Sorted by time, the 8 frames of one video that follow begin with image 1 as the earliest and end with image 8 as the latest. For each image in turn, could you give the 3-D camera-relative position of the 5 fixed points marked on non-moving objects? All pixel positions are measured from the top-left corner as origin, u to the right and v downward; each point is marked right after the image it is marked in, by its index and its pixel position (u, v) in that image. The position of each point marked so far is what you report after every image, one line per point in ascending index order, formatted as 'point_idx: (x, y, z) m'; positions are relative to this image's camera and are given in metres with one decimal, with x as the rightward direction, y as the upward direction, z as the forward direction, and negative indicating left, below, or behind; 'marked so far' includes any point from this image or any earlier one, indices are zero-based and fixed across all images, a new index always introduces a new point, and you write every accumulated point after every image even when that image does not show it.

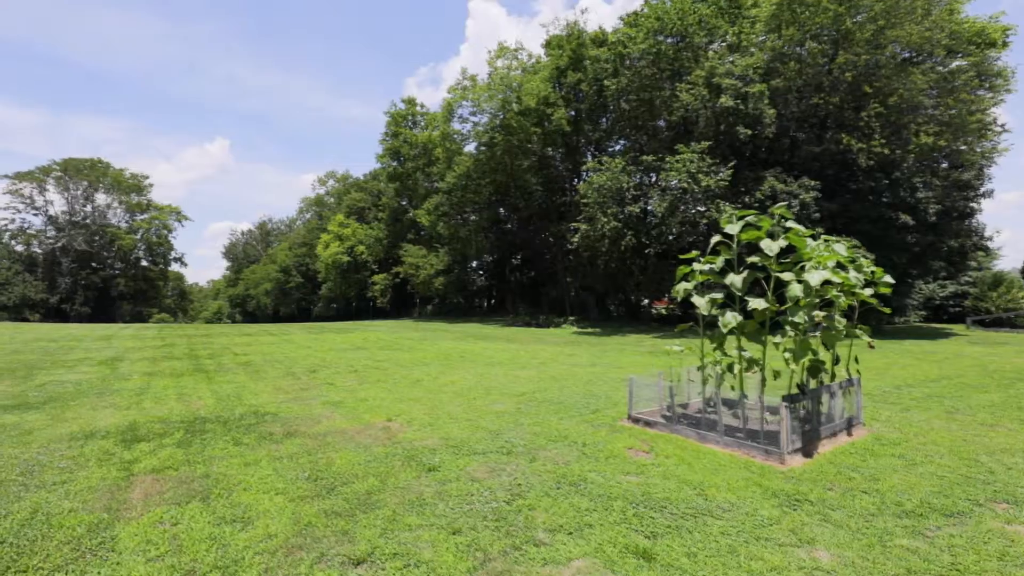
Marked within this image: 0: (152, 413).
0: (-4.5, -1.6, +6.5) m
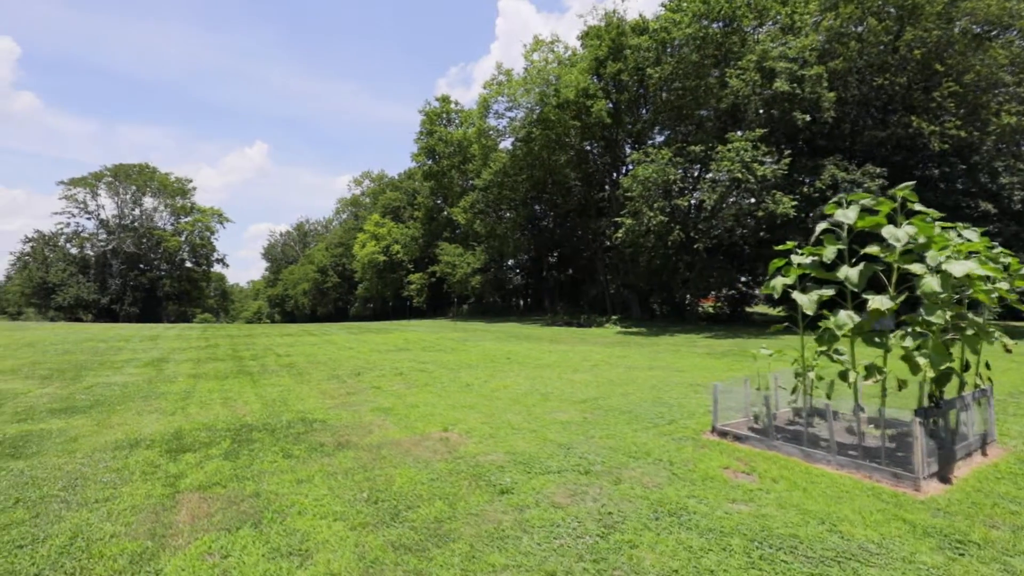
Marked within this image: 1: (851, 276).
0: (-3.8, -1.6, +6.2) m
1: (+2.7, +0.1, +4.1) m
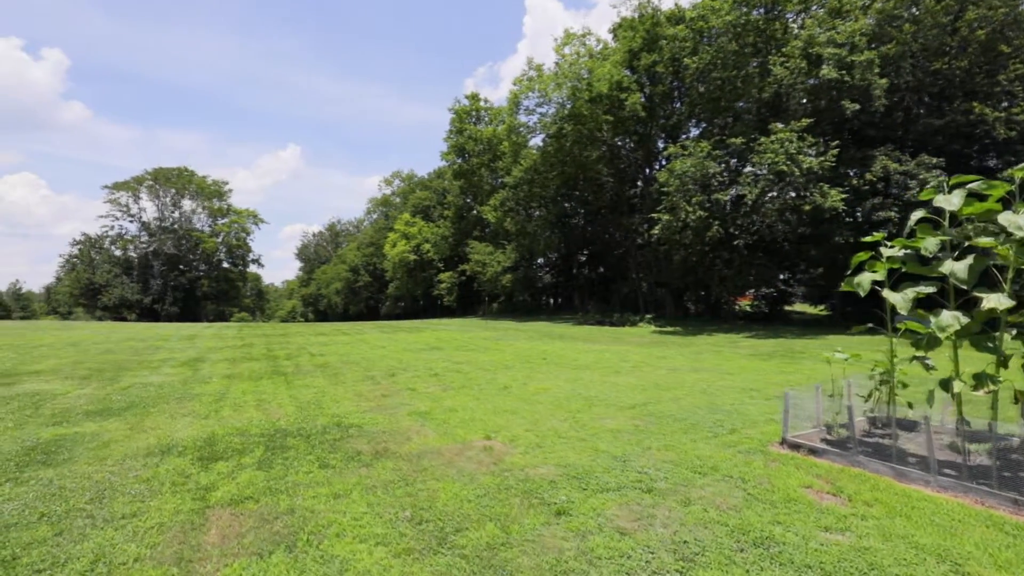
0: (-3.2, -1.6, +6.0) m
1: (+3.1, +0.1, +3.6) m
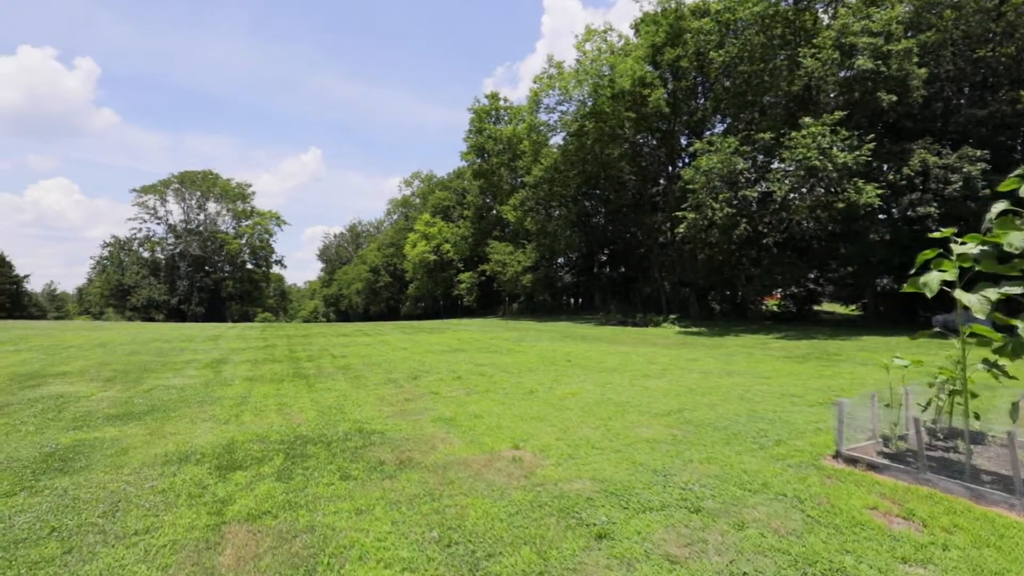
0: (-2.9, -1.6, +5.8) m
1: (+3.3, +0.1, +3.2) m
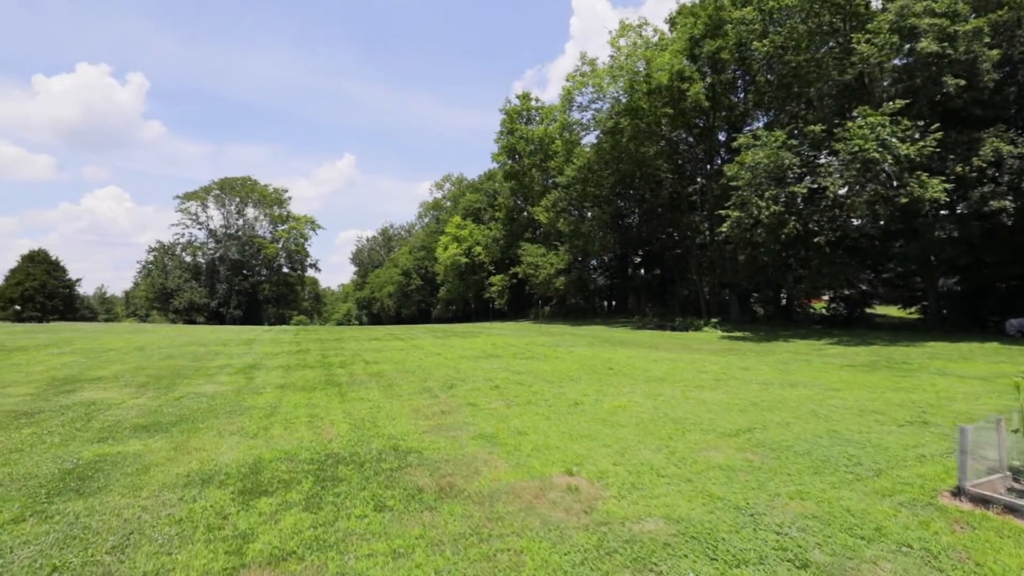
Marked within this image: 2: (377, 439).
0: (-2.4, -1.6, +5.4) m
1: (+3.7, +0.1, +2.4) m
2: (-1.5, -1.6, +5.6) m
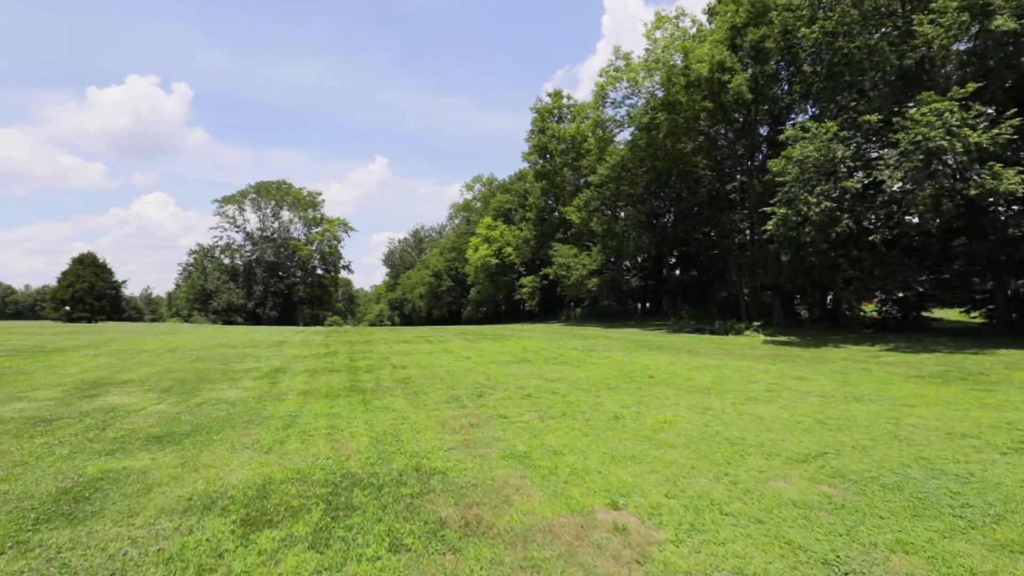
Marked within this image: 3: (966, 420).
0: (-2.1, -1.7, +5.0) m
1: (+3.8, +0.1, +1.6) m
2: (-1.1, -1.7, +5.1) m
3: (+5.5, -1.6, +6.2) m
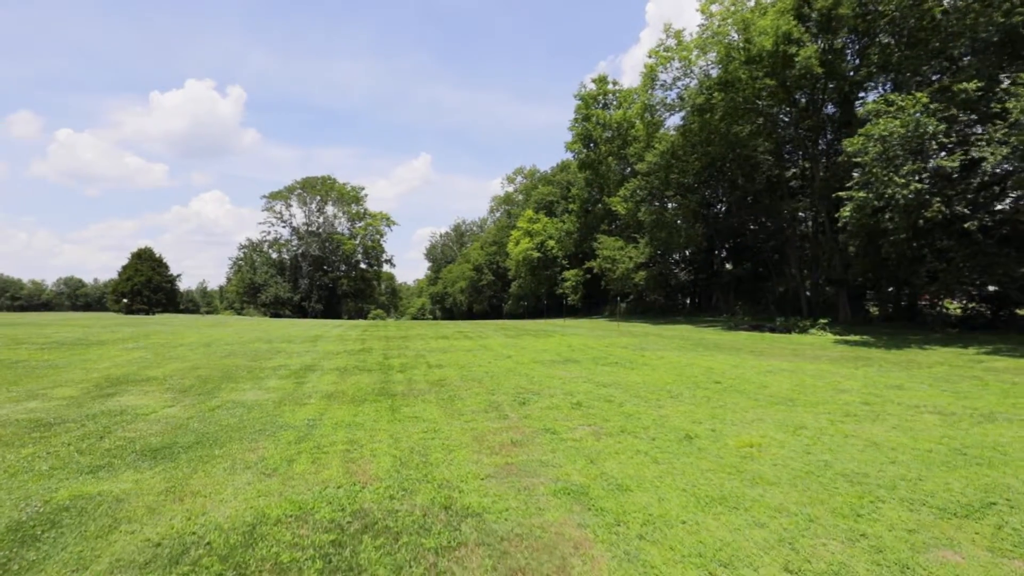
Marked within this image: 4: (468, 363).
0: (-1.7, -1.6, +4.0) m
1: (+3.9, +0.1, +0.3) m
2: (-0.7, -1.6, +4.2) m
3: (+5.9, -1.5, +4.7) m
4: (-0.9, -1.6, +11.2) m
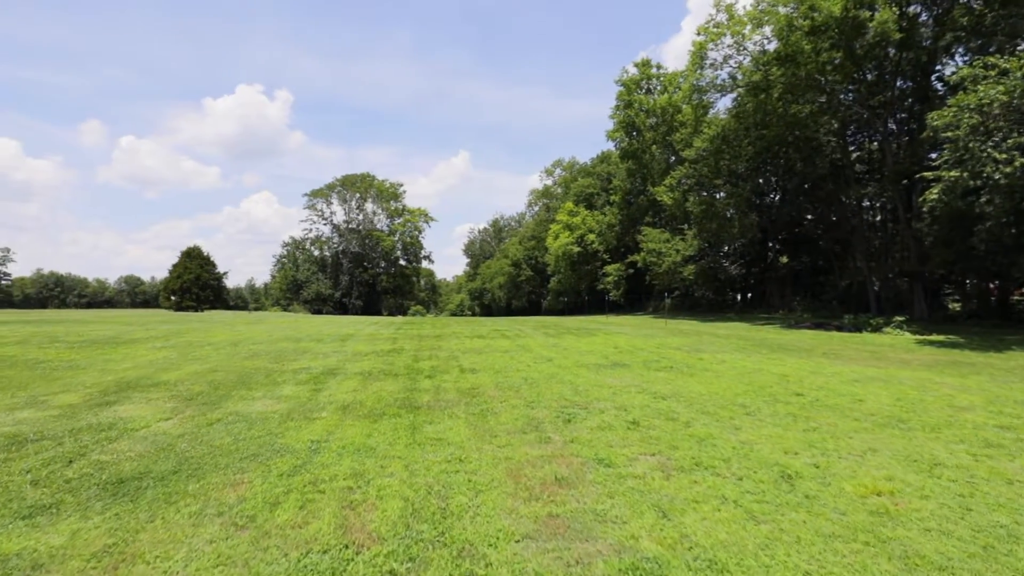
0: (-1.4, -1.6, +3.0) m
1: (+3.9, +0.1, -1.2) m
2: (-0.4, -1.6, +3.1) m
3: (+6.2, -1.4, +3.1) m
4: (-0.1, -1.5, +10.0) m
